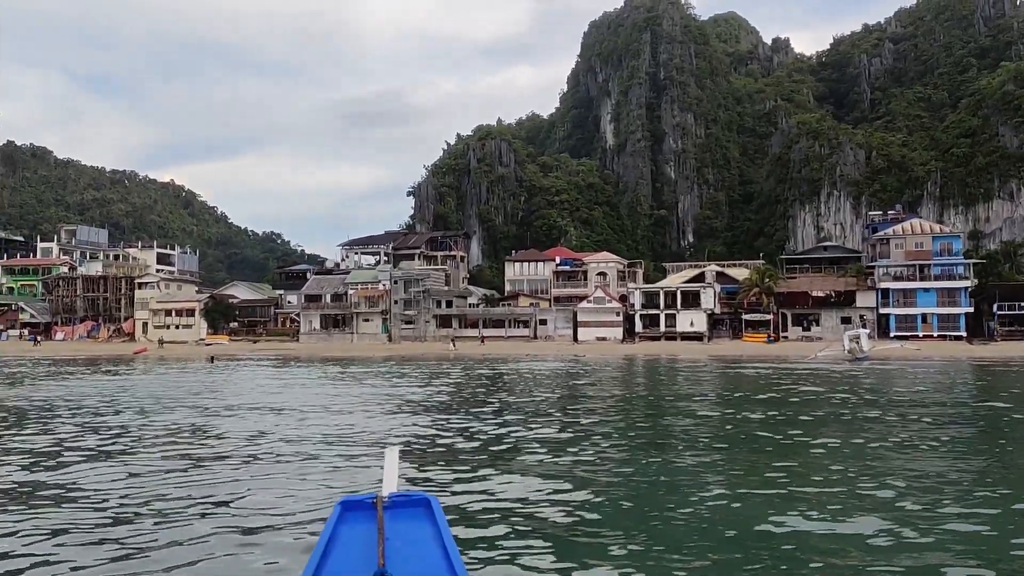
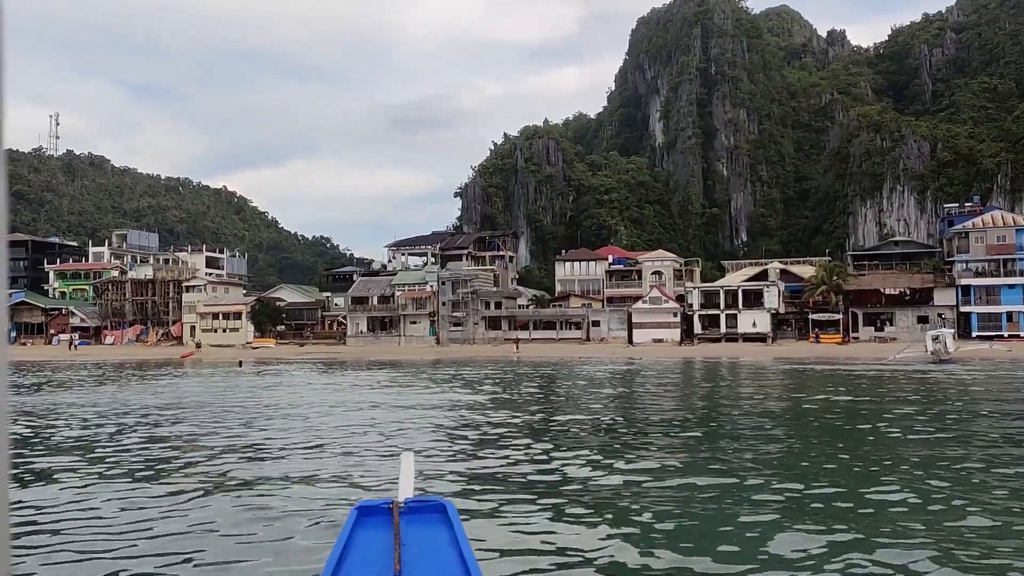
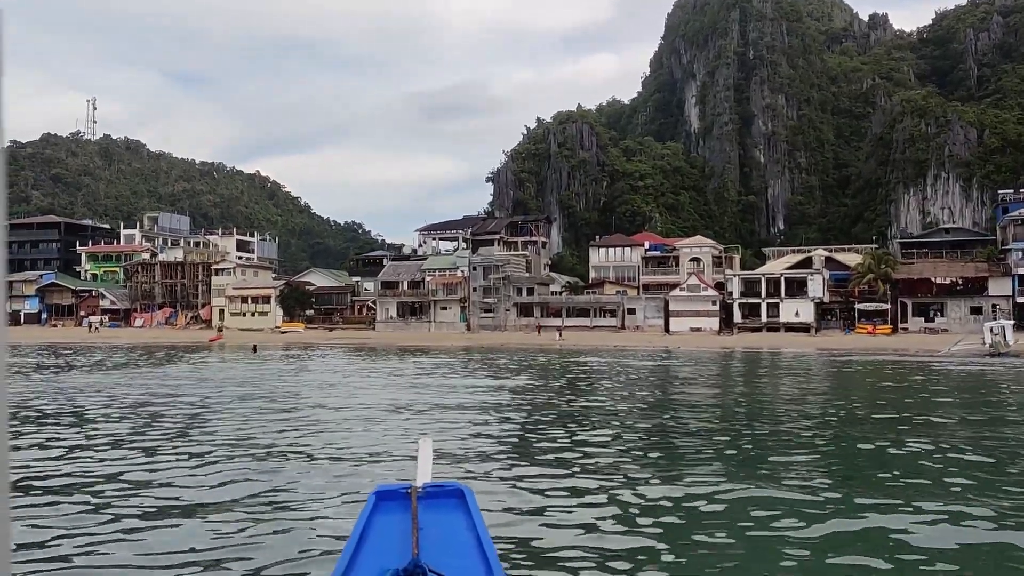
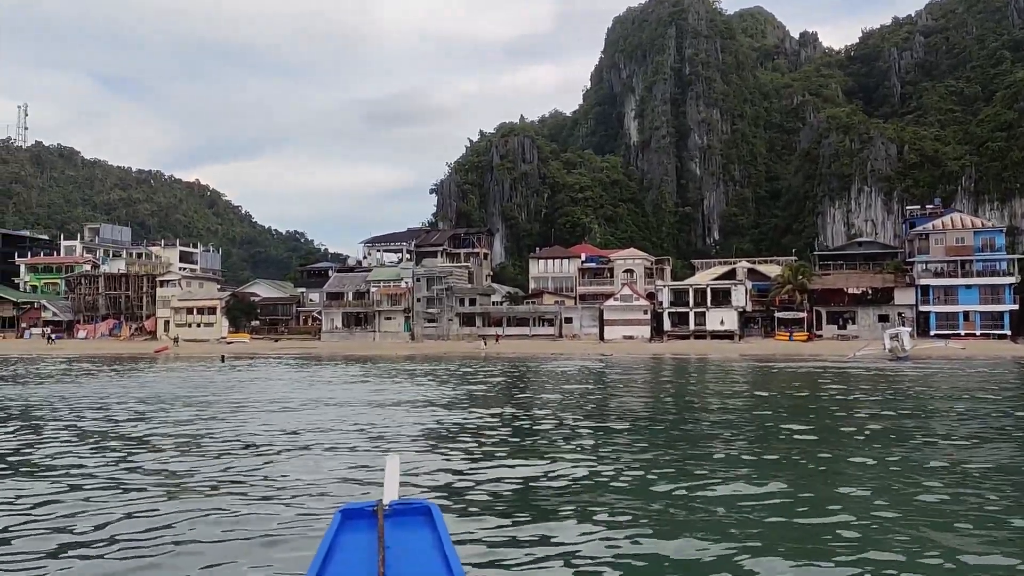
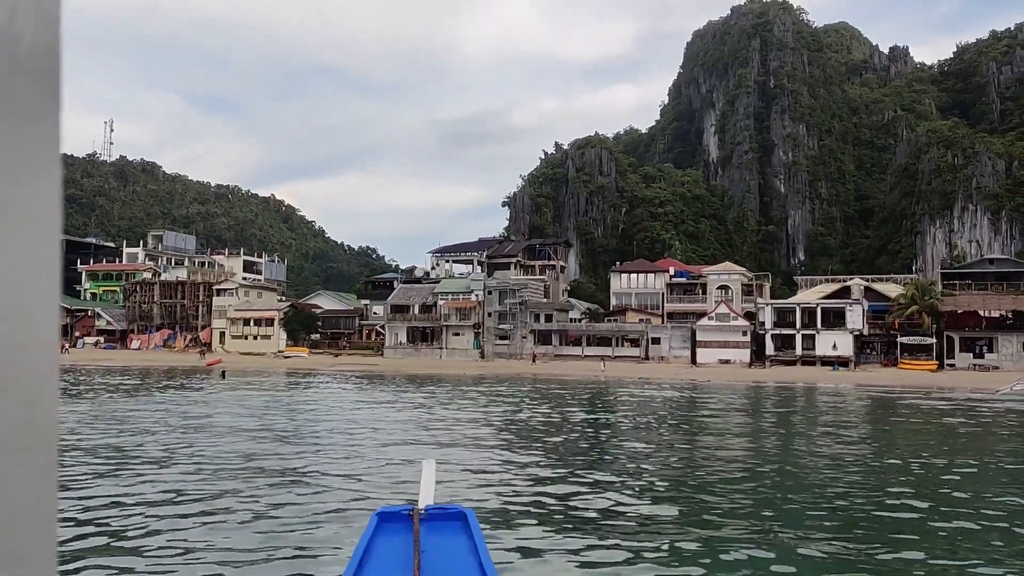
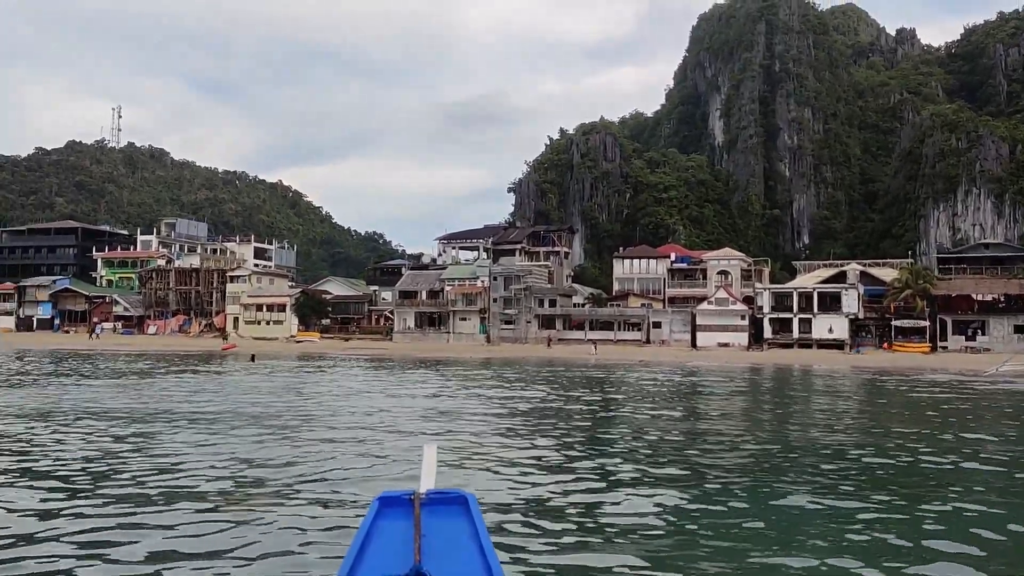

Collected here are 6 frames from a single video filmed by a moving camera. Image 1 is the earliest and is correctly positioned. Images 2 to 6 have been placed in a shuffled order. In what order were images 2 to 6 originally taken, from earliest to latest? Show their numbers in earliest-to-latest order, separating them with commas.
4, 2, 3, 6, 5
